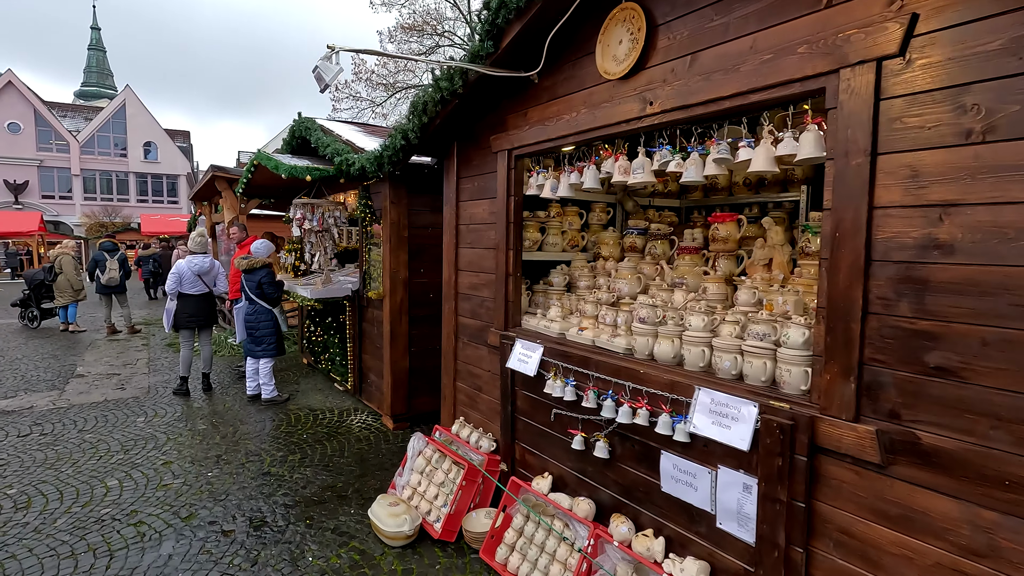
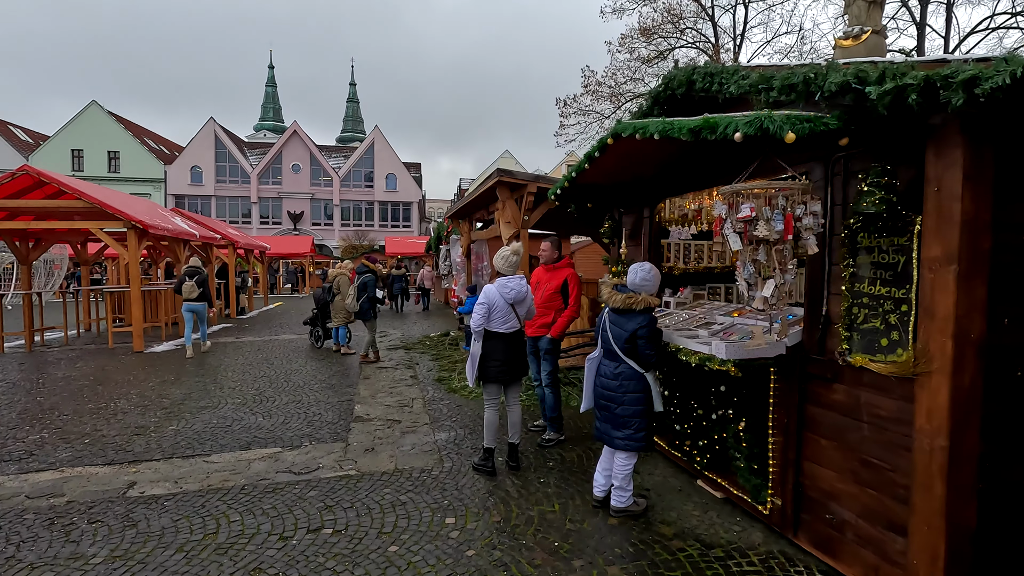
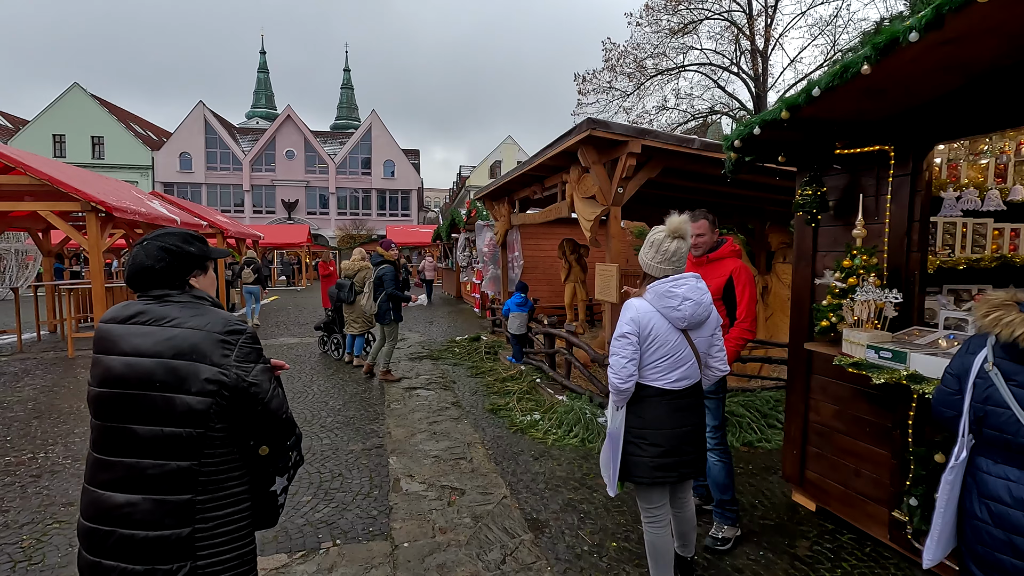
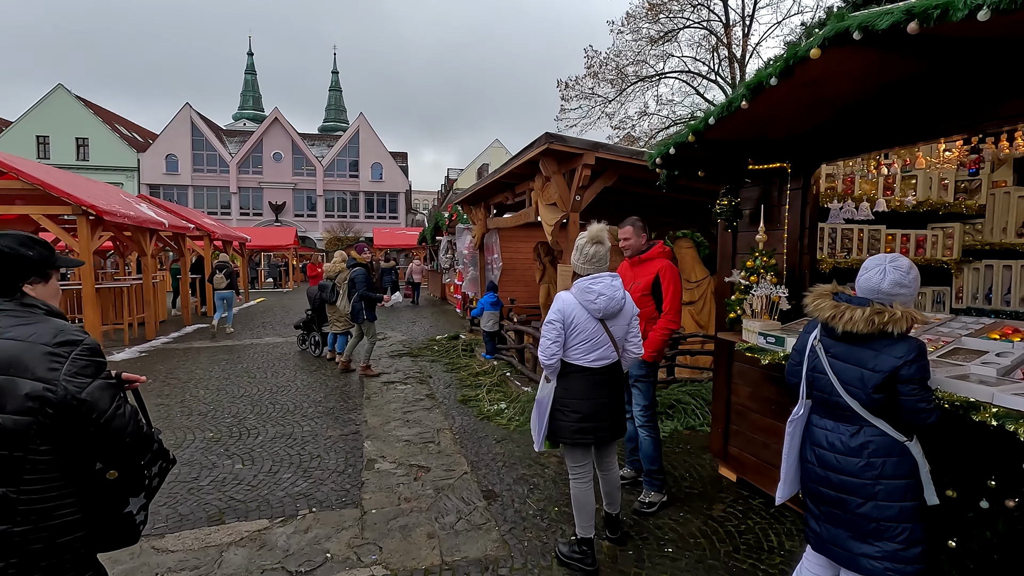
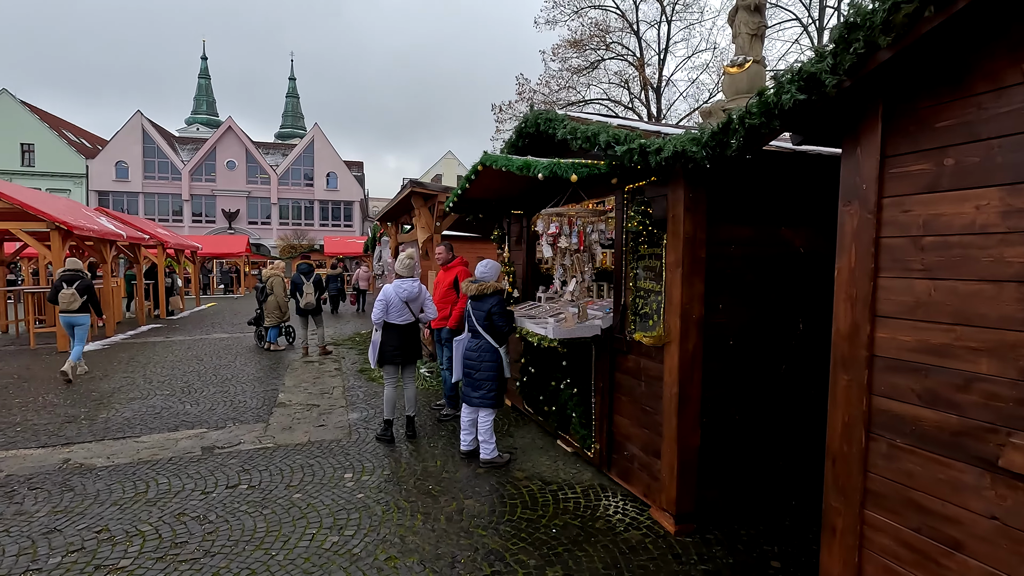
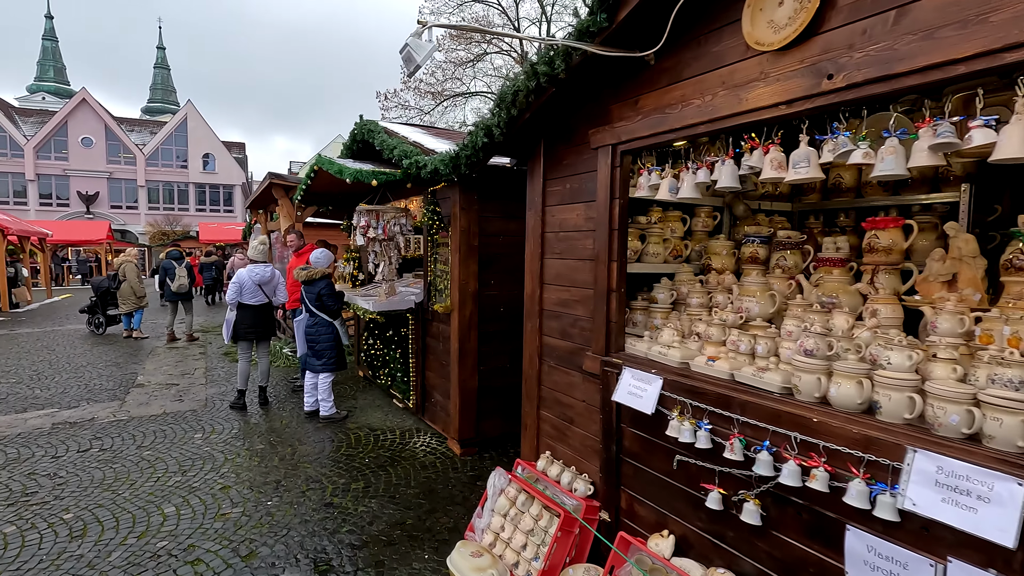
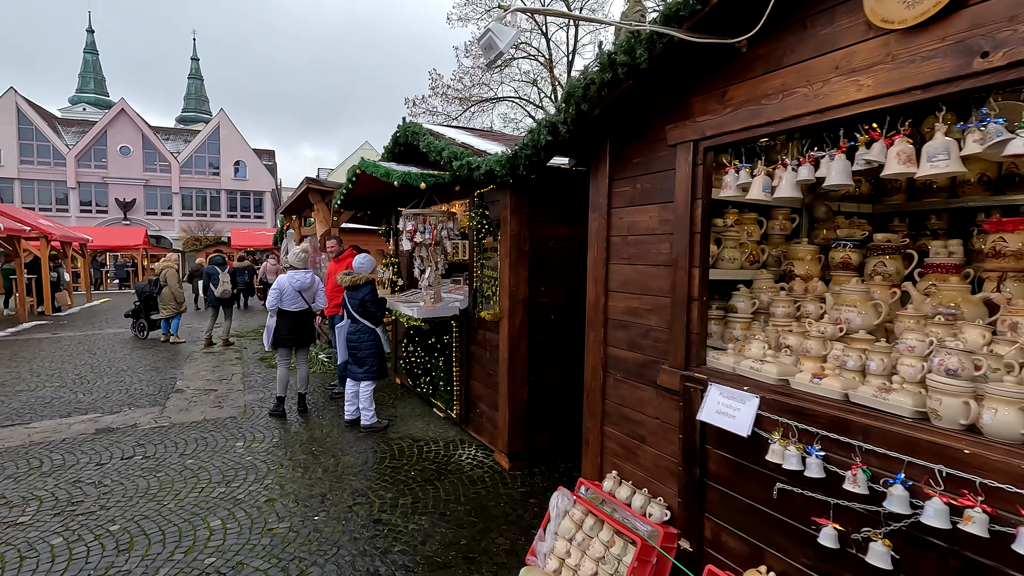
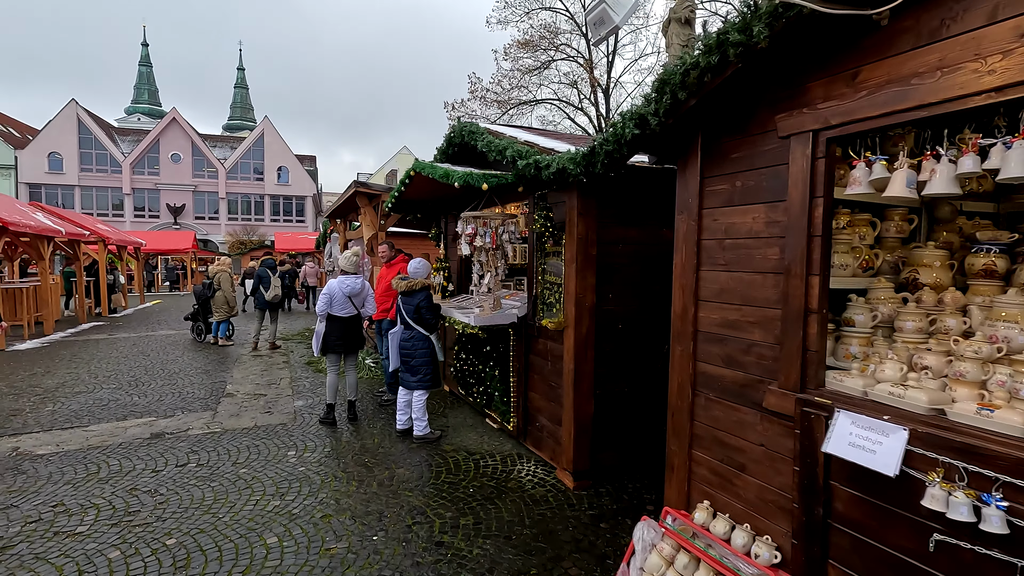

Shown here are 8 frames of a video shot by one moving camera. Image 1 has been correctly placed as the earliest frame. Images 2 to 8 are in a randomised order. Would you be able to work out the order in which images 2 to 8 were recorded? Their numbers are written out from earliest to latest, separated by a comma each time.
6, 7, 8, 5, 2, 4, 3
